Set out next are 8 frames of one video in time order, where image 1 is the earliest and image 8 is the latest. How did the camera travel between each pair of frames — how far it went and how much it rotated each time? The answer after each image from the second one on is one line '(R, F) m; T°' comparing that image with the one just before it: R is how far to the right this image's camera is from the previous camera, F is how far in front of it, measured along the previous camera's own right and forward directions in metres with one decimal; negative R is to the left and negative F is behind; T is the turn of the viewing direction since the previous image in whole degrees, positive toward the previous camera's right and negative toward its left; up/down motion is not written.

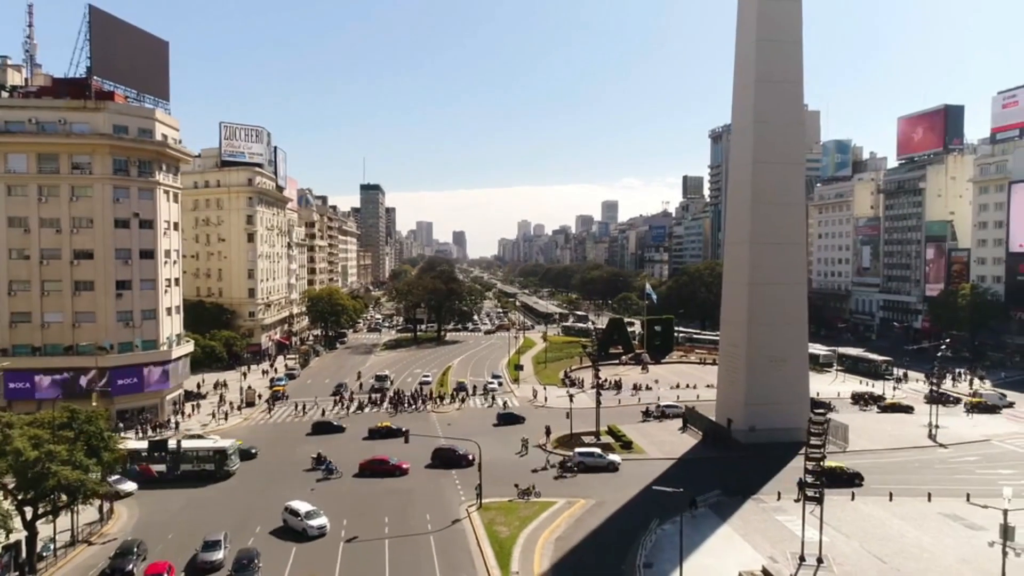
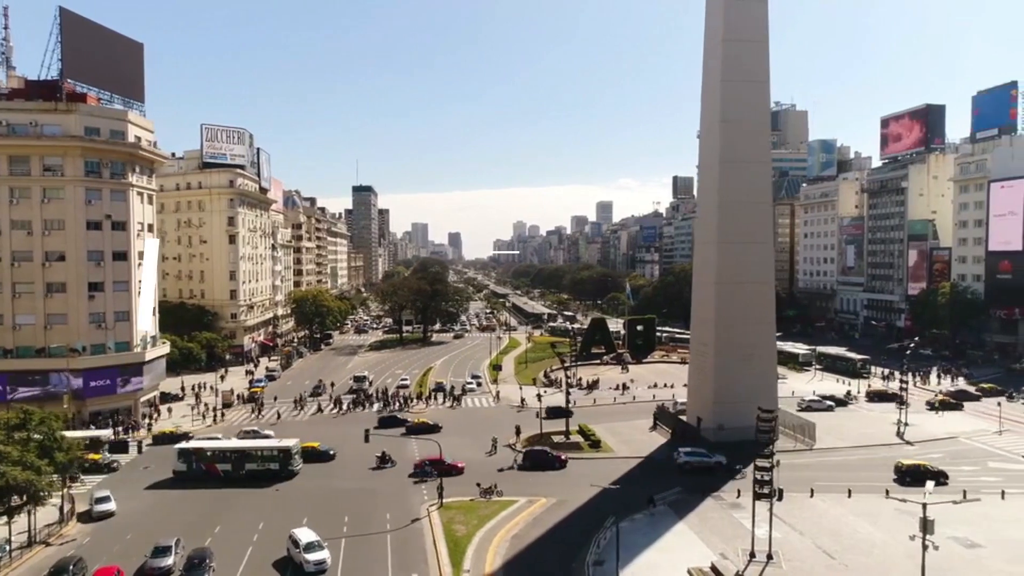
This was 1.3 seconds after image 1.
(+1.7, -0.1) m; 0°
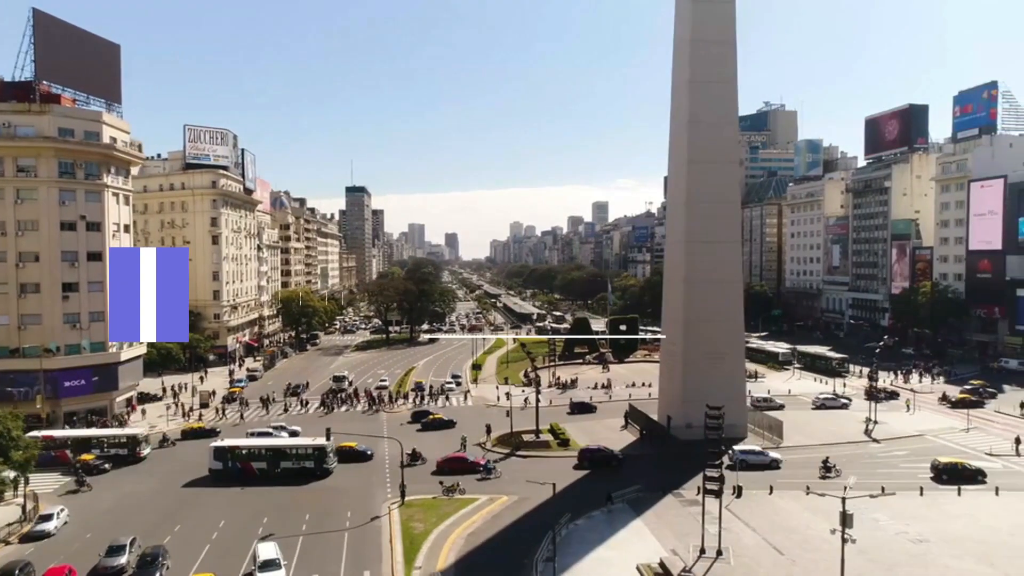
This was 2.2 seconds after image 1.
(+1.8, -0.2) m; 0°
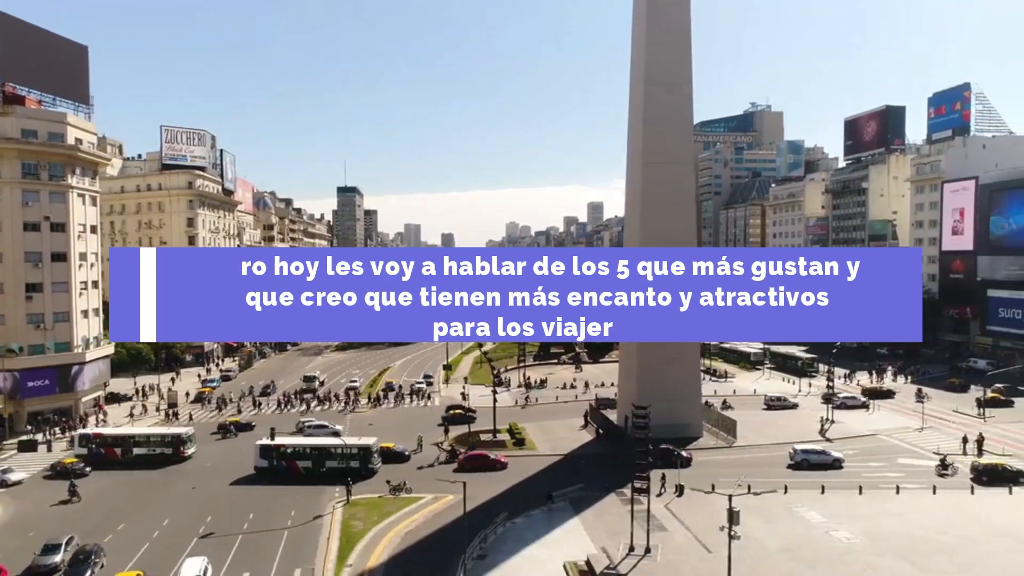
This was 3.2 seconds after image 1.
(+2.6, -0.3) m; 0°
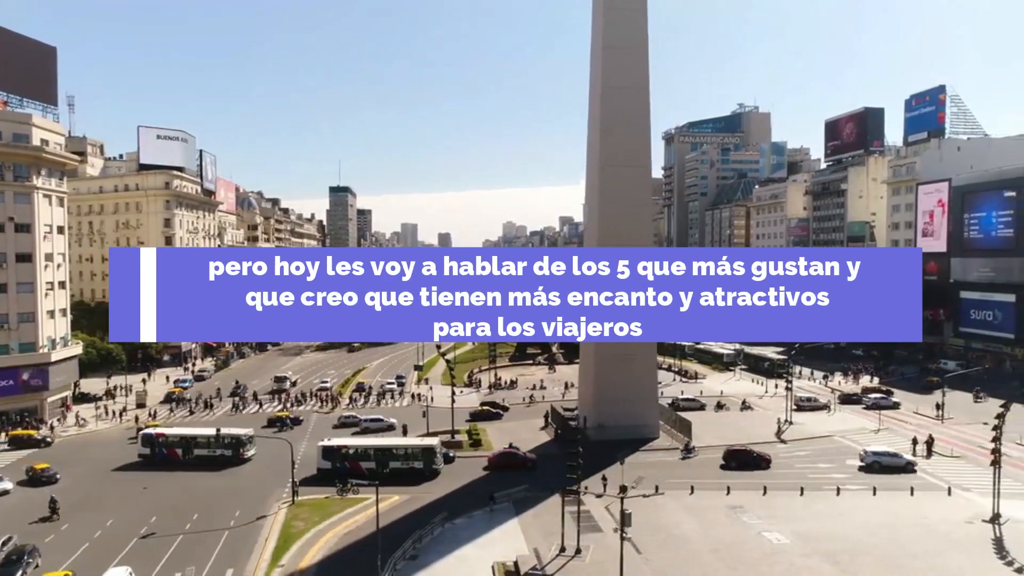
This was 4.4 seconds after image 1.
(+2.6, -0.2) m; 0°
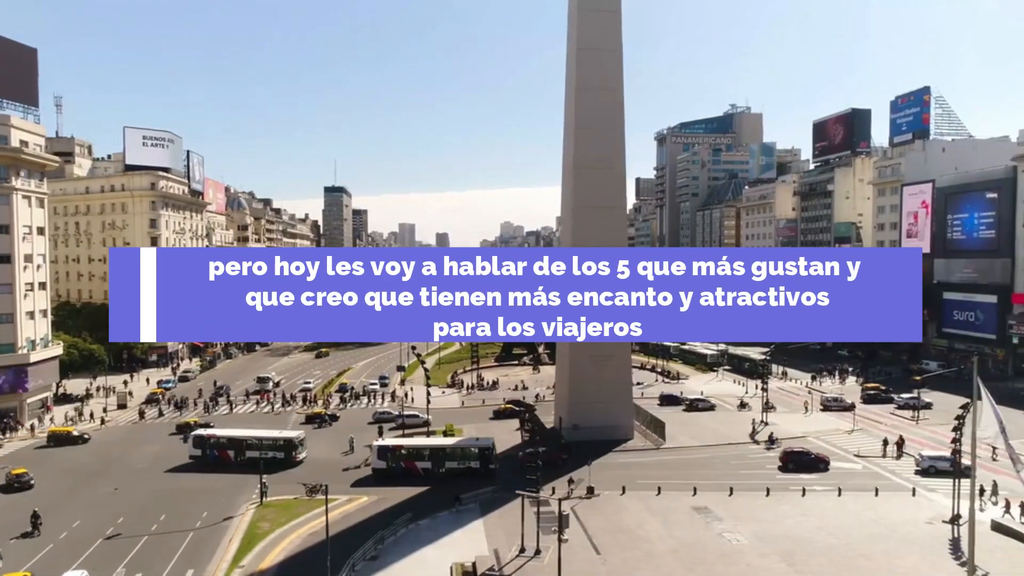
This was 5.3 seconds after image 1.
(+1.5, -0.1) m; 0°
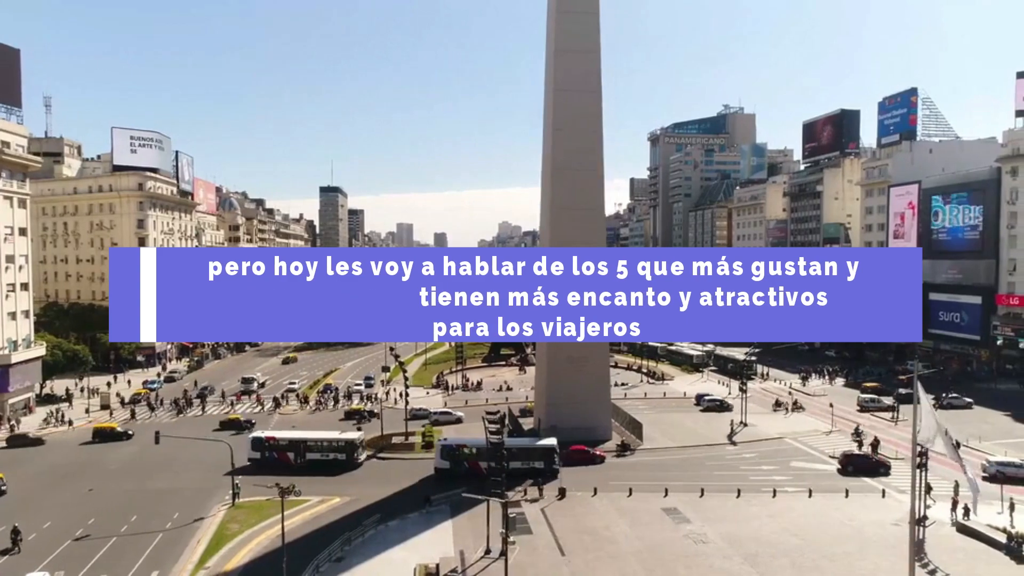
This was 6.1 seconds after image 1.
(+1.3, -0.1) m; 0°
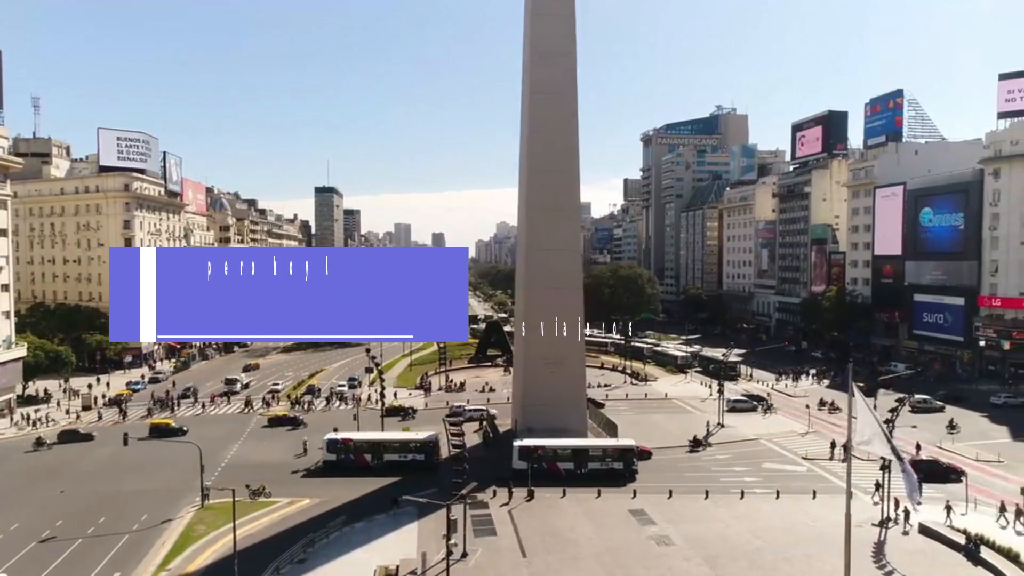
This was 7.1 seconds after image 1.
(+1.4, -0.1) m; 0°
